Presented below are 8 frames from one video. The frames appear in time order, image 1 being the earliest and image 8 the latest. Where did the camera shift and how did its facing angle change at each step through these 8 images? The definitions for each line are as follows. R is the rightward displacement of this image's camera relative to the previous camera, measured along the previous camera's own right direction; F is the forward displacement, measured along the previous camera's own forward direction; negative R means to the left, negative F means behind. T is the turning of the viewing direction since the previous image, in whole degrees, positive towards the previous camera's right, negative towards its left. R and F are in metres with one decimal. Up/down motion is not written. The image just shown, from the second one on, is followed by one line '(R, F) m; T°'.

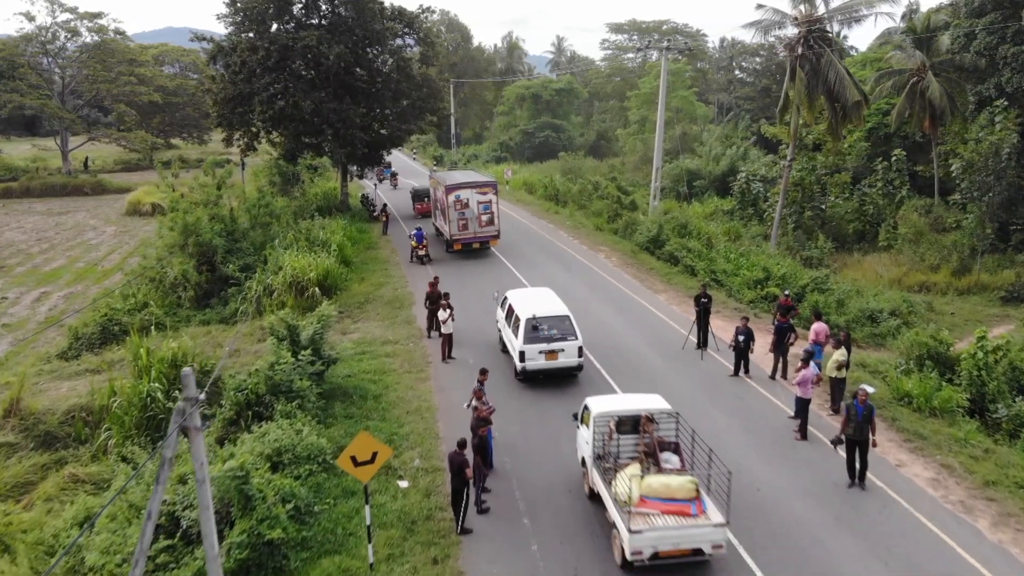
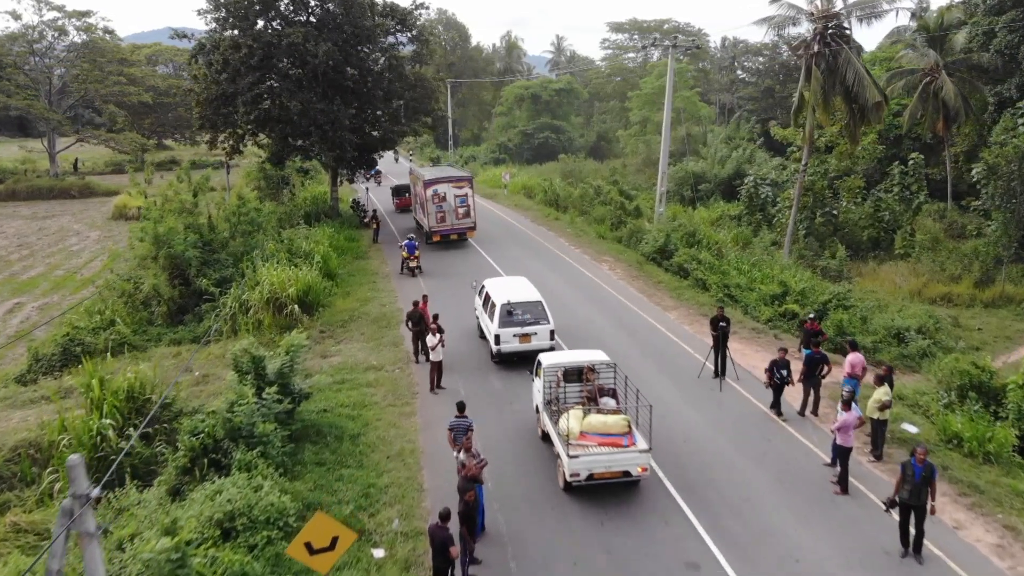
(+0.1, +1.5) m; 0°
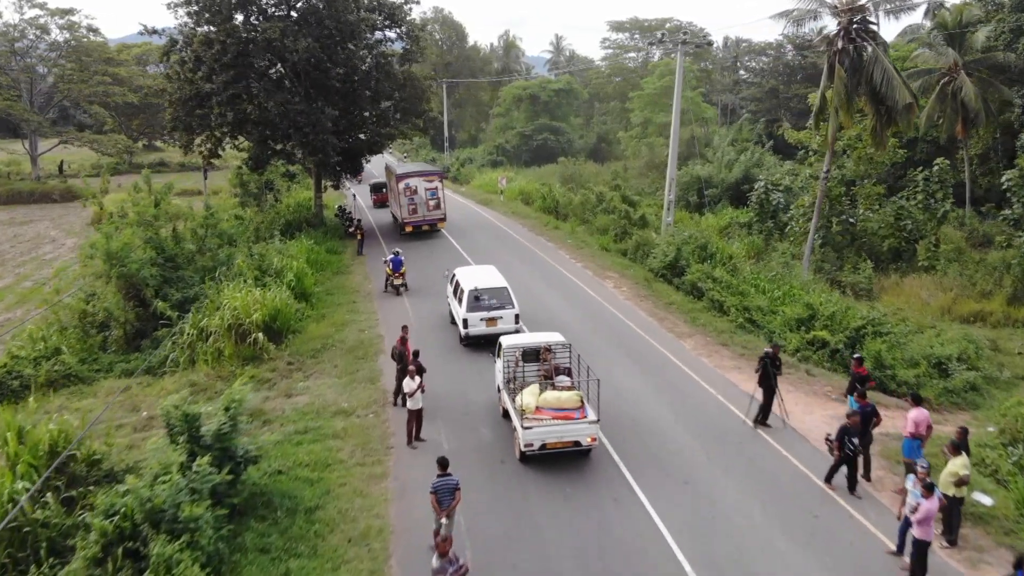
(+0.1, +2.0) m; 0°
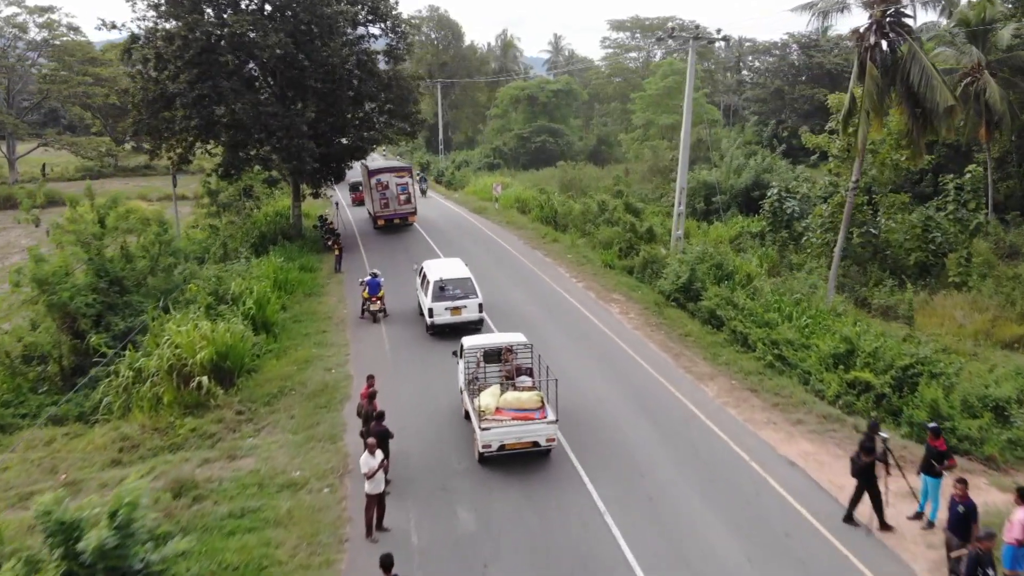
(+0.1, +2.3) m; 0°
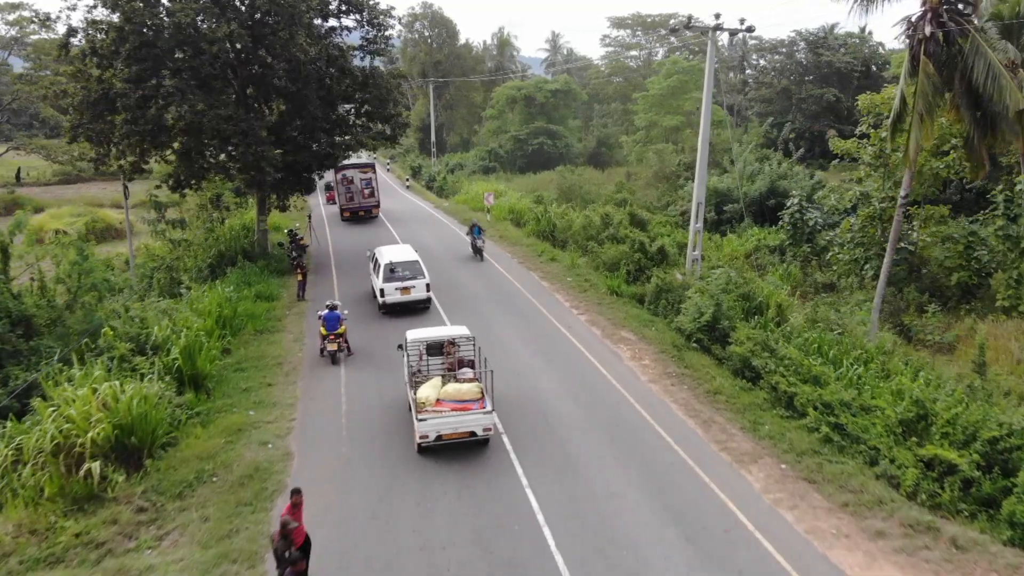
(+0.2, +2.9) m; 0°
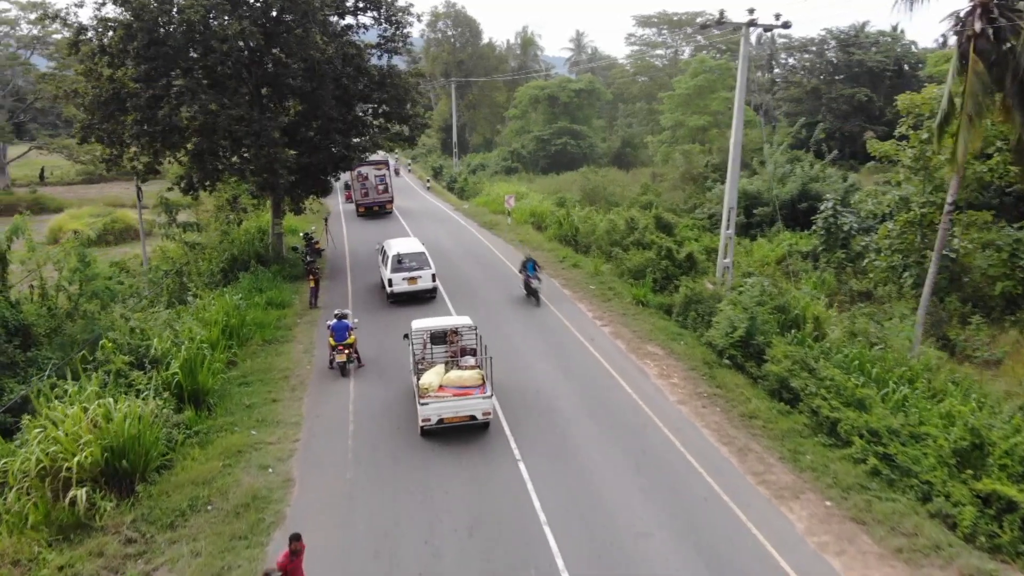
(0.0, +0.8) m; -2°
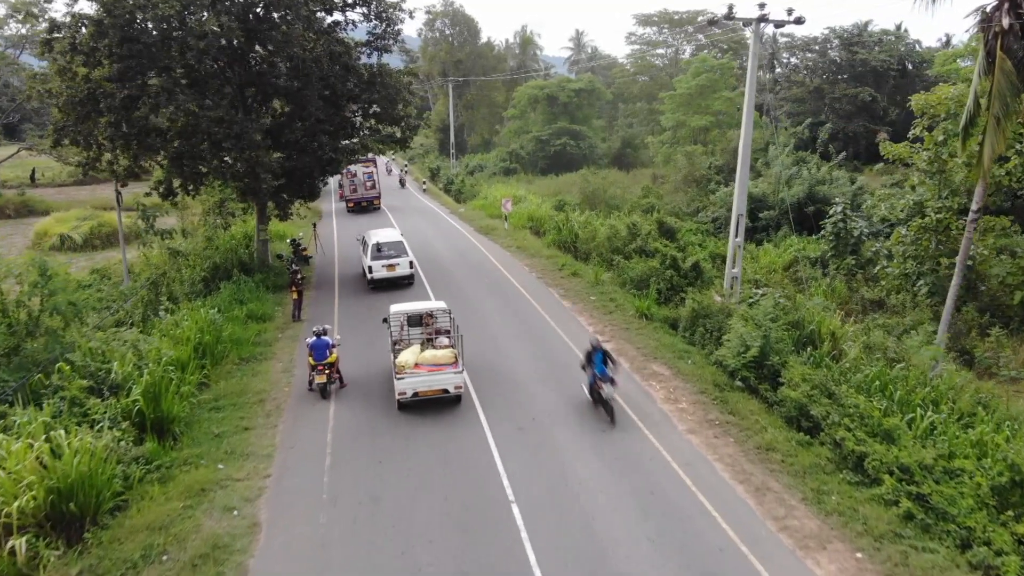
(+0.1, +1.0) m; 0°
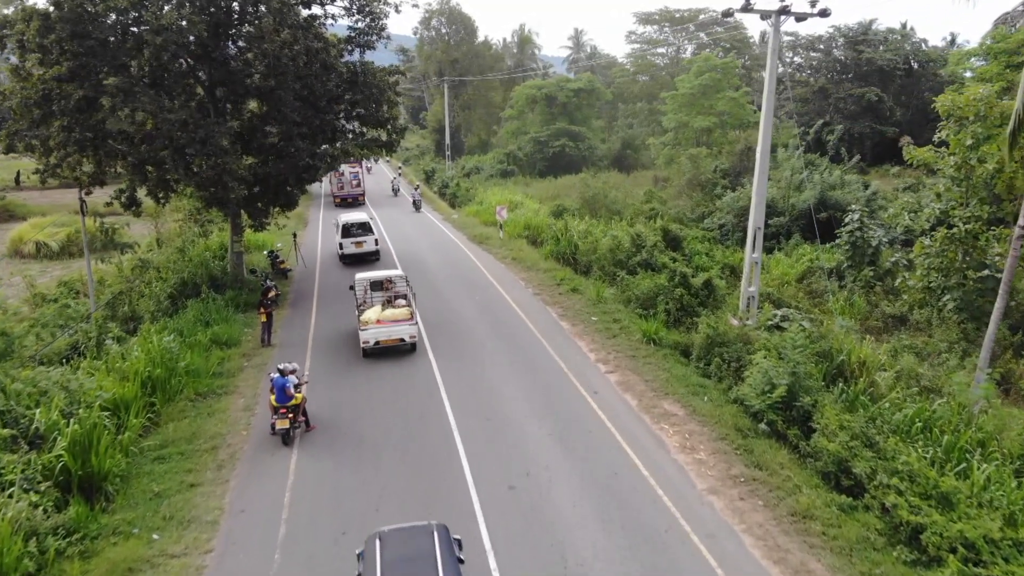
(+0.1, +1.6) m; 0°
